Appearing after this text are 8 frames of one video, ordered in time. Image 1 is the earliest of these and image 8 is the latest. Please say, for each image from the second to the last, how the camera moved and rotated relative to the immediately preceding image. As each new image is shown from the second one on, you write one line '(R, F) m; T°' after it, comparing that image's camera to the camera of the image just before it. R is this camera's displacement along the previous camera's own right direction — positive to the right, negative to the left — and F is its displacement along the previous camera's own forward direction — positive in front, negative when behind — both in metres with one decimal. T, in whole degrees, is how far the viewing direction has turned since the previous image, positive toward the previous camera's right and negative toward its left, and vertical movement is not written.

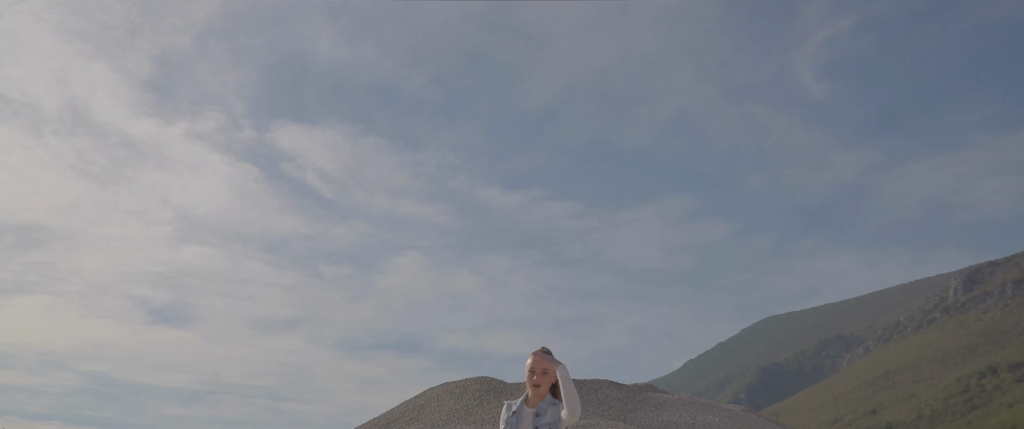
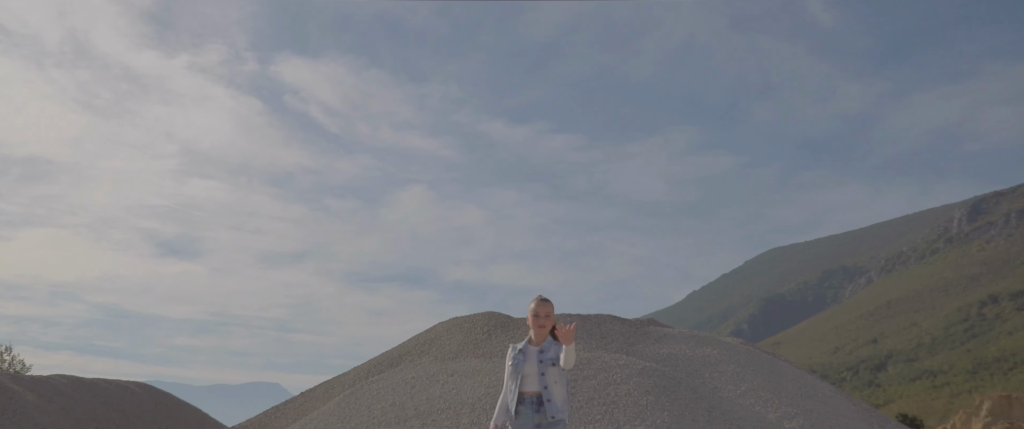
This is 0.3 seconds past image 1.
(0.0, -0.5) m; -1°
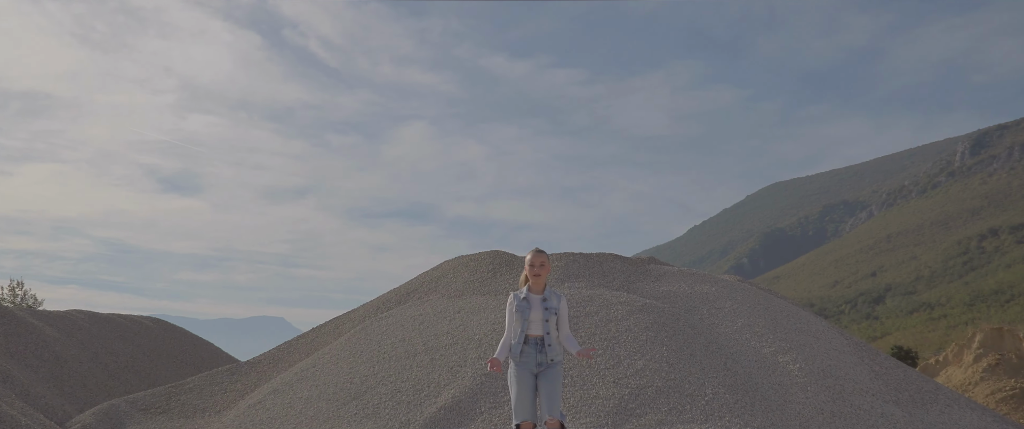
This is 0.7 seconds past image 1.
(-0.1, -0.4) m; 0°
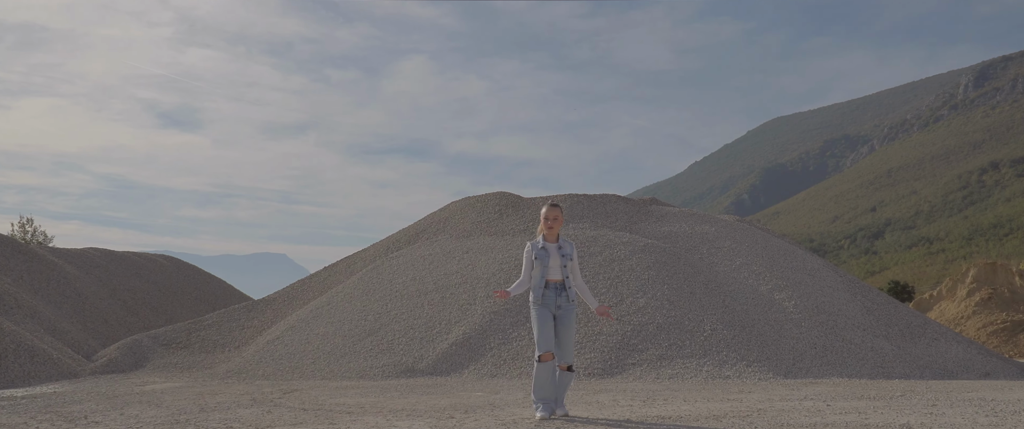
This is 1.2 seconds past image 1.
(-0.2, -0.5) m; 0°
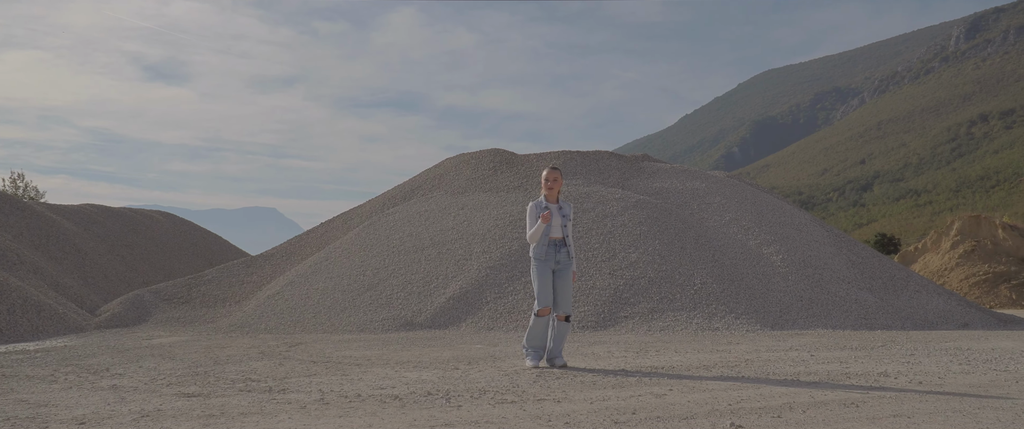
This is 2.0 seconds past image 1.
(-0.1, -0.3) m; +1°
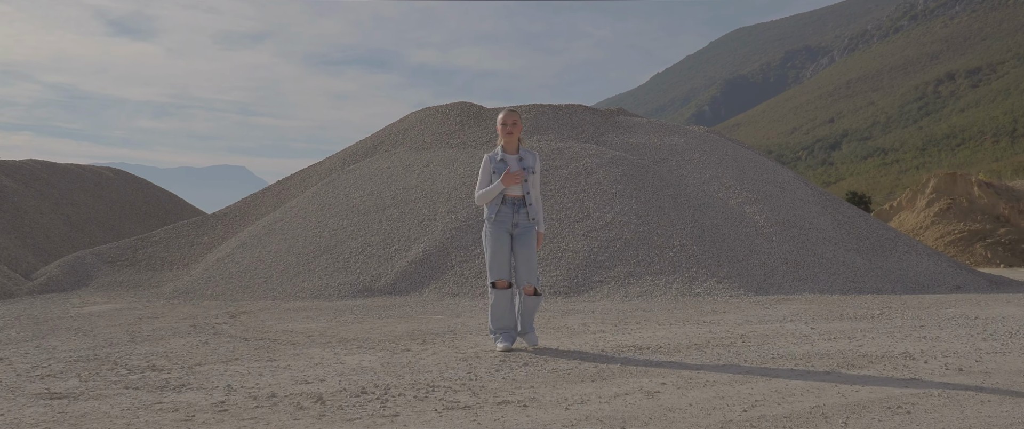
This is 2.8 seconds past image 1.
(+0.1, +1.3) m; +2°
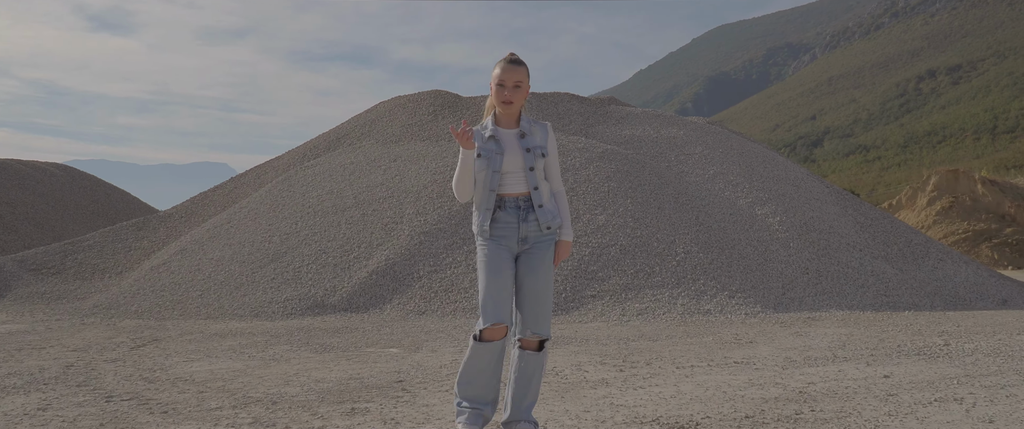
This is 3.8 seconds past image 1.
(+0.1, +2.2) m; +1°
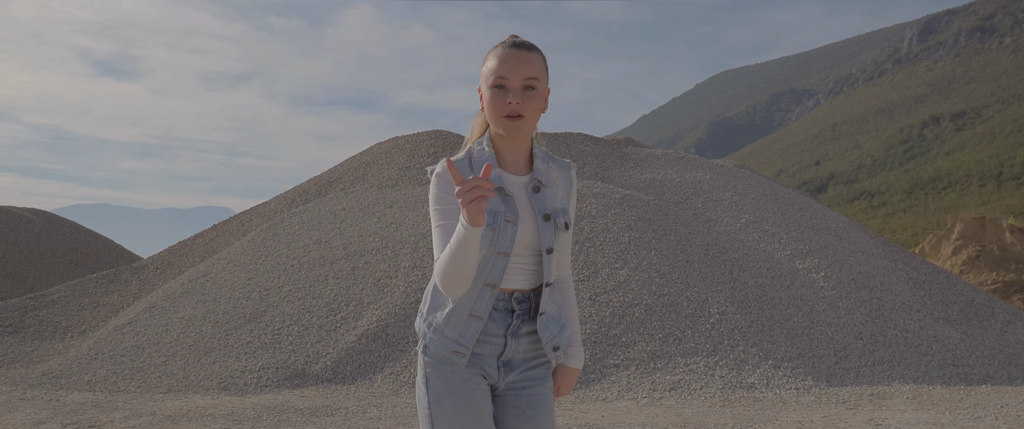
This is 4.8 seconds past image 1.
(-0.1, +1.6) m; 0°
